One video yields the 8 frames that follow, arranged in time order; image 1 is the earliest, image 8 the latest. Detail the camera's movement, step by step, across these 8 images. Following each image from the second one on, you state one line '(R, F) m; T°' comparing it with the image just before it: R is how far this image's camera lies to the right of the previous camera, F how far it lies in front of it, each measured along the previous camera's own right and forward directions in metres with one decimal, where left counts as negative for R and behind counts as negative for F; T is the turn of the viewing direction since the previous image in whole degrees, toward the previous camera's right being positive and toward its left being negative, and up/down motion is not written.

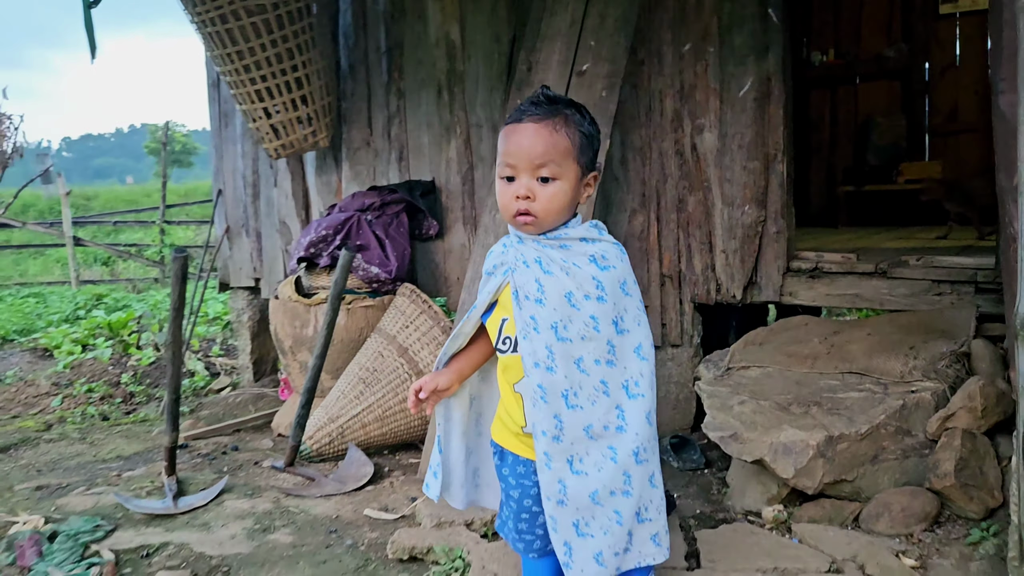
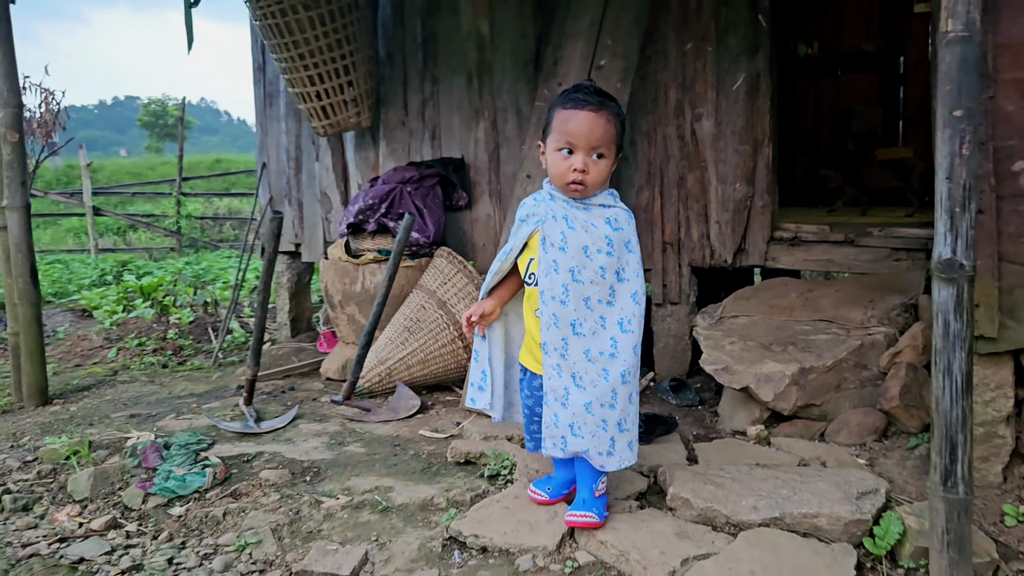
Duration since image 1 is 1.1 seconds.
(-0.2, -0.5) m; +1°
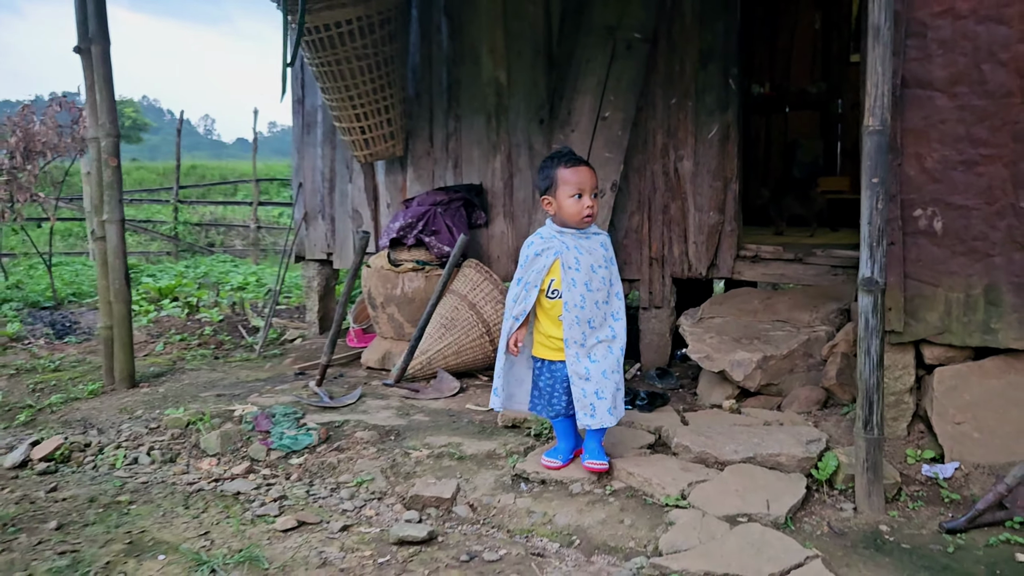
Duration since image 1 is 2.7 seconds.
(-0.4, -0.8) m; +4°
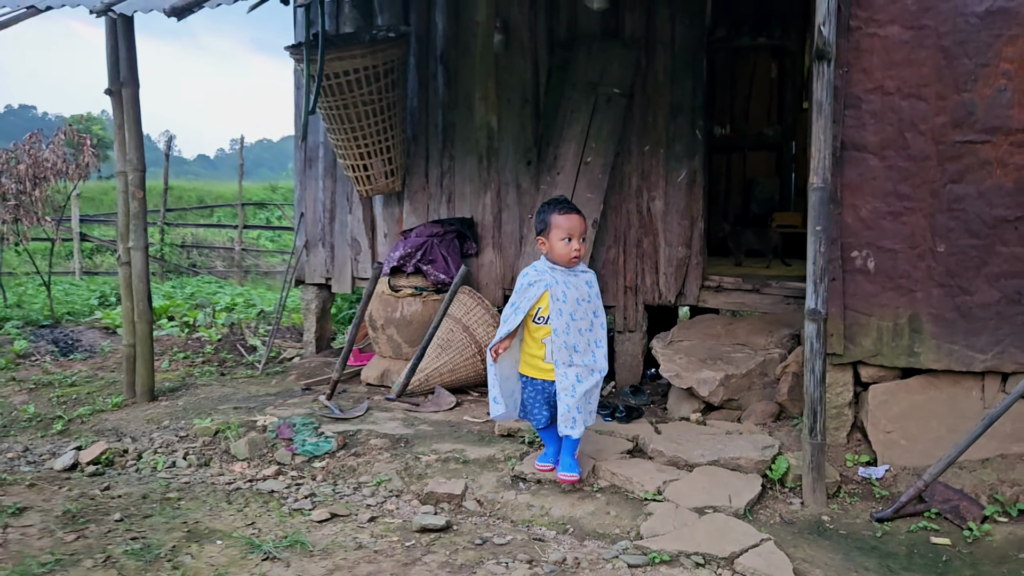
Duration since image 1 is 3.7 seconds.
(-0.2, -0.5) m; +3°
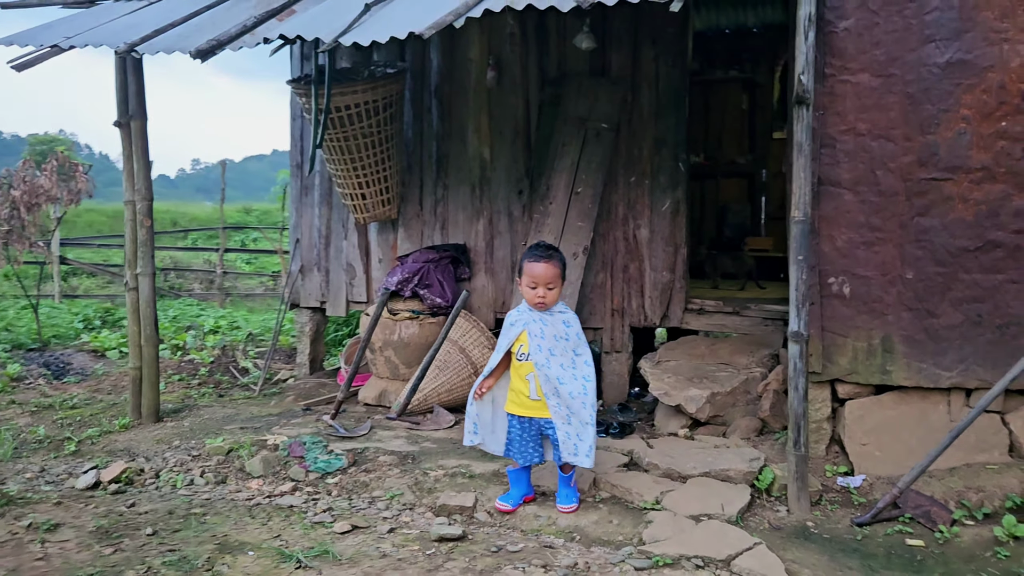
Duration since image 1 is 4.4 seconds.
(-0.2, -0.2) m; +2°
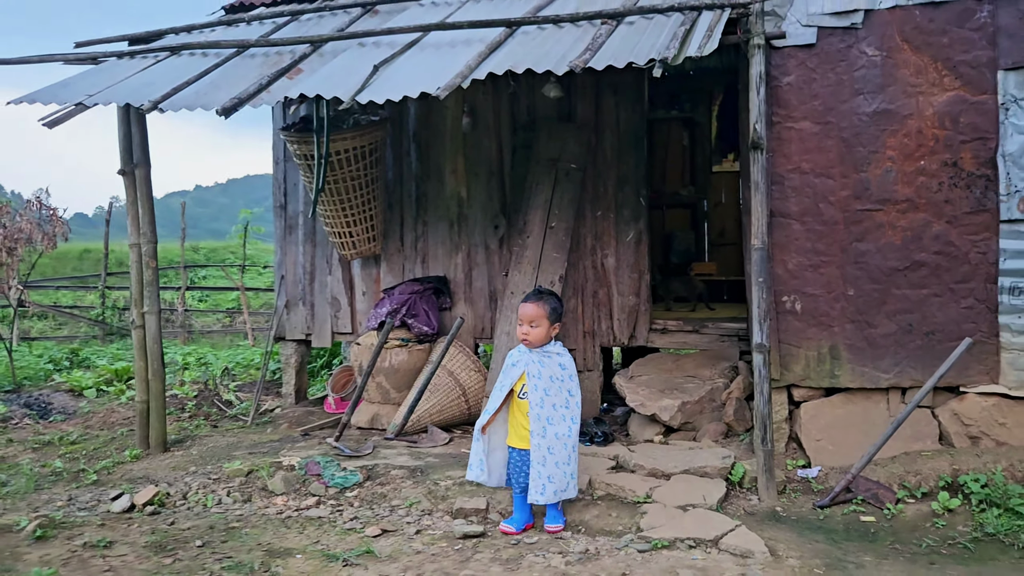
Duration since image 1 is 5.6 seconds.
(-0.3, -0.5) m; +5°
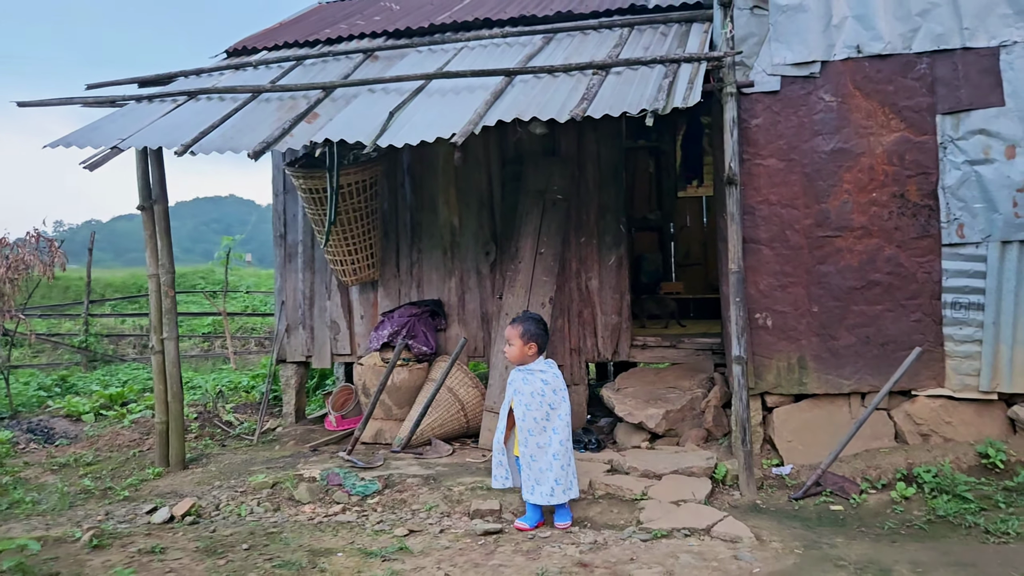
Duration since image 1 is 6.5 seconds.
(-0.3, -0.5) m; +3°
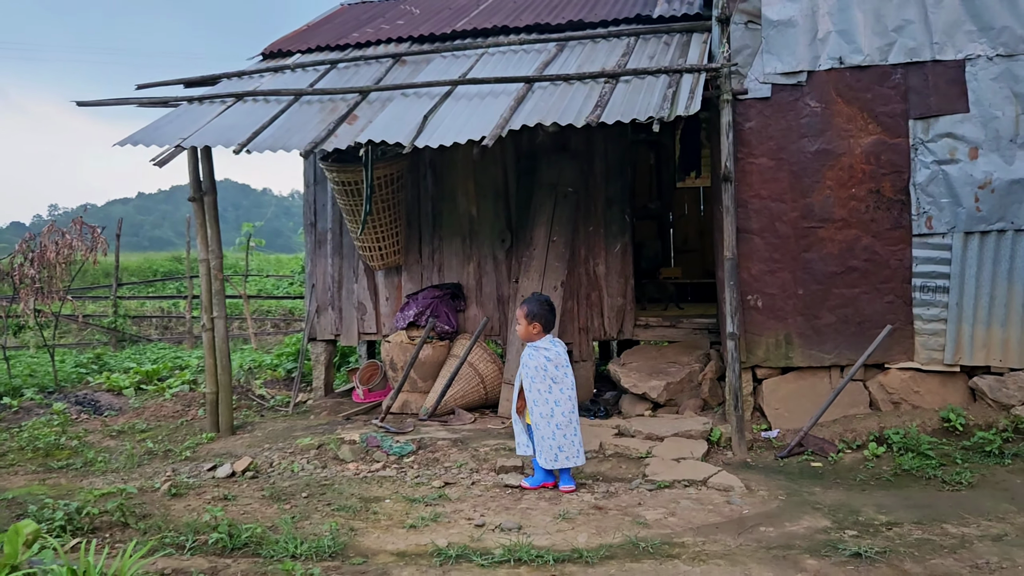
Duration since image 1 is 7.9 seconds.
(-0.2, -0.6) m; 0°
